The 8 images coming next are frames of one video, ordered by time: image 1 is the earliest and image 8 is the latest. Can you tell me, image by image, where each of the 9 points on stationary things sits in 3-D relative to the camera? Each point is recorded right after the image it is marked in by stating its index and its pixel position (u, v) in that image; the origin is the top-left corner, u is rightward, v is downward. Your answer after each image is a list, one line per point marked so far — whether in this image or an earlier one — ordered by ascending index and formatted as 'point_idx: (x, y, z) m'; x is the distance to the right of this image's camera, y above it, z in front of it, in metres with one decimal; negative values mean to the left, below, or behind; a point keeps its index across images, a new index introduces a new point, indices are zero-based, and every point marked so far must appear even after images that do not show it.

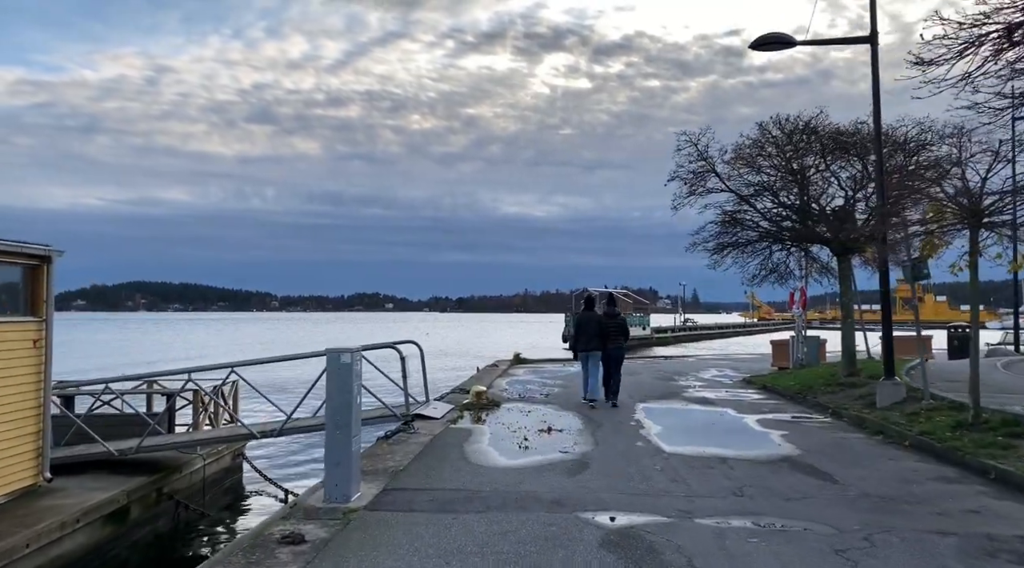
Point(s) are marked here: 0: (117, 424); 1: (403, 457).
0: (-7.0, -2.5, +14.9) m
1: (-1.2, -1.9, +9.3) m
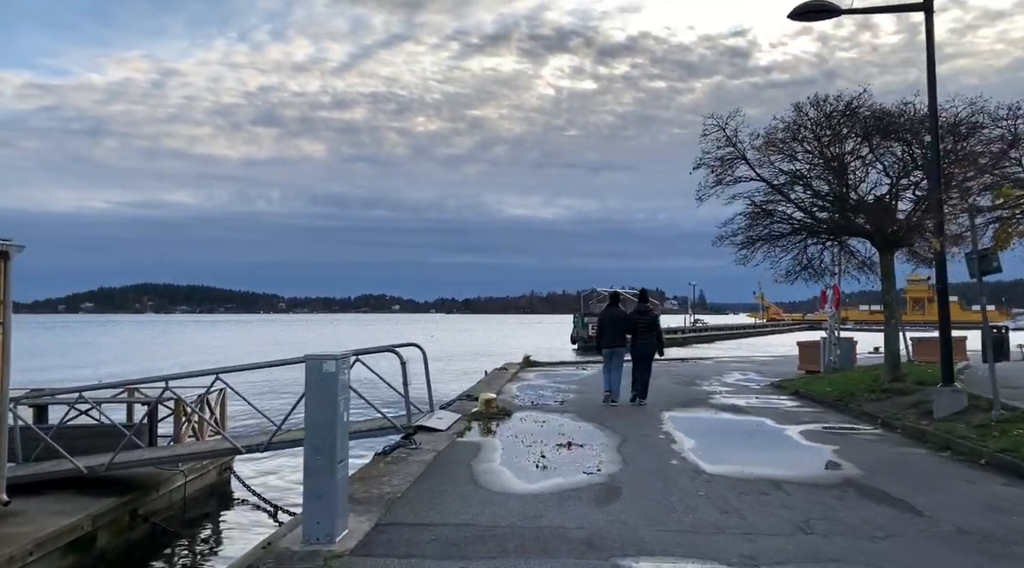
0: (-6.7, -2.5, +13.6) m
1: (-1.0, -1.9, +7.9) m
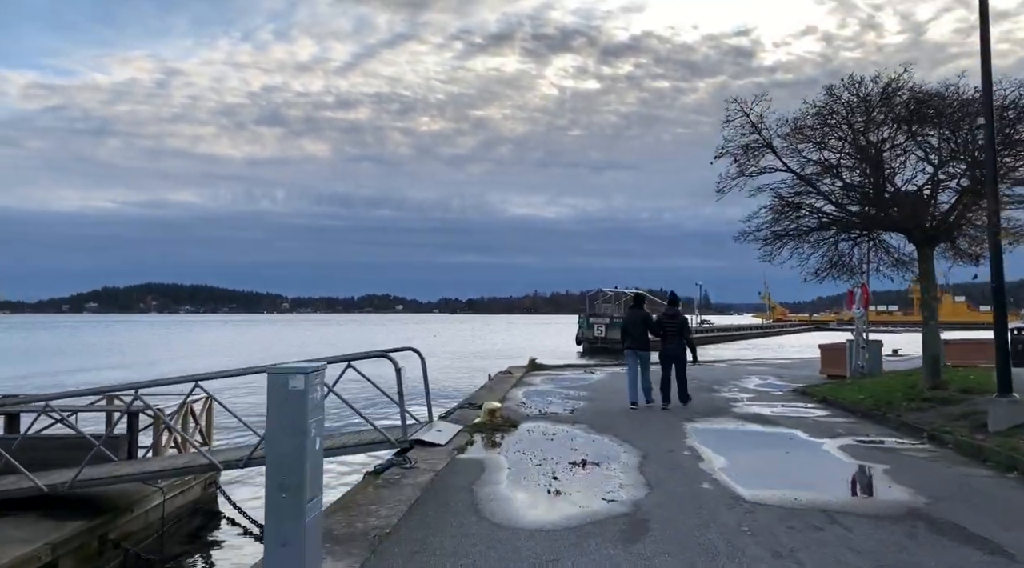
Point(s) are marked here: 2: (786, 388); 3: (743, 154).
0: (-6.7, -2.4, +12.4) m
1: (-1.0, -1.8, +6.8) m
2: (+6.0, -2.3, +18.4) m
3: (+3.9, +2.2, +14.3) m
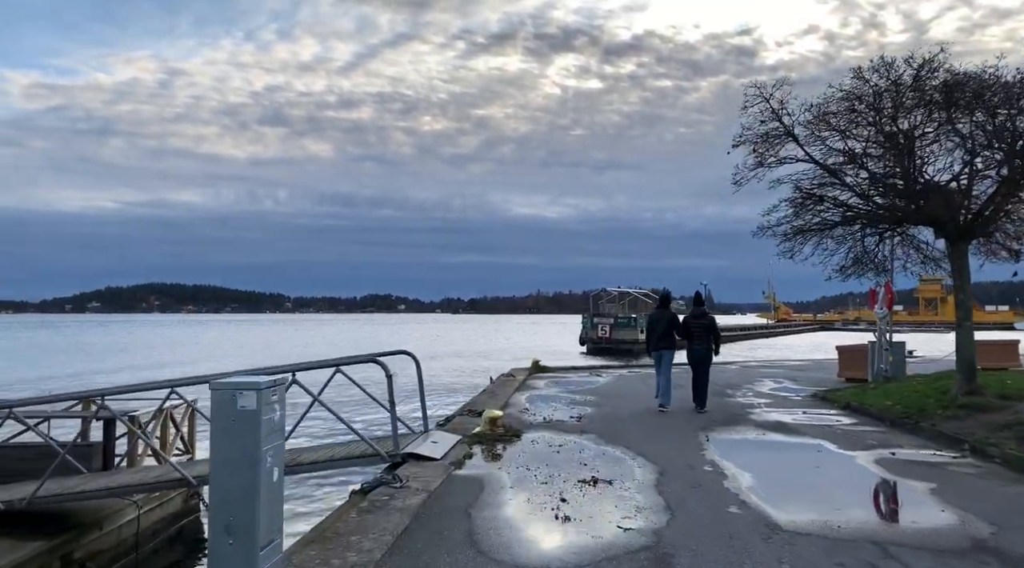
0: (-6.6, -2.4, +11.5) m
1: (-1.0, -1.8, +5.8) m
2: (+6.0, -2.2, +17.4) m
3: (+3.9, +2.2, +13.3) m
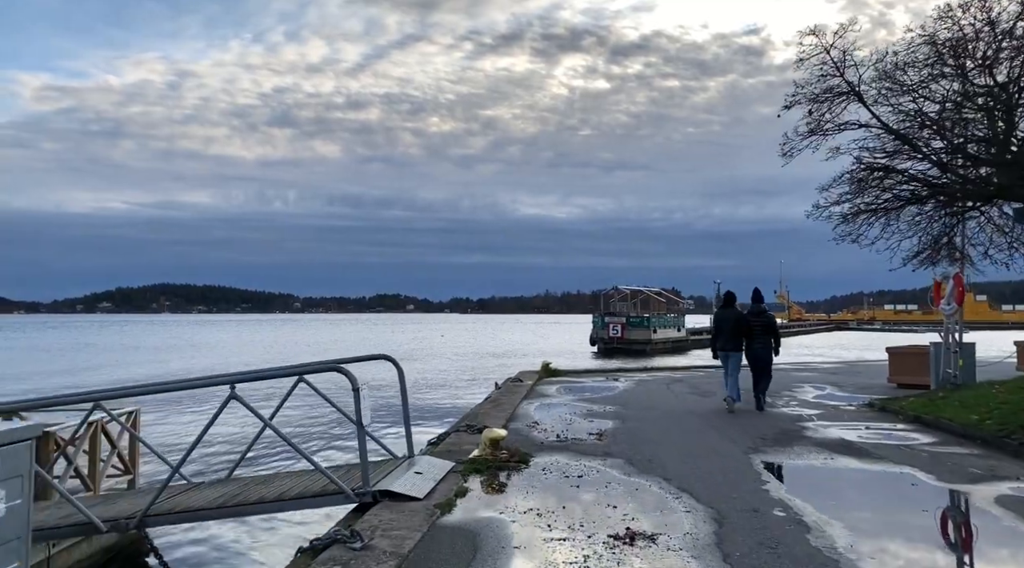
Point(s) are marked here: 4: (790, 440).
0: (-6.6, -2.3, +9.3) m
1: (-0.9, -1.7, +3.6) m
2: (+6.2, -2.1, +15.1) m
3: (+4.0, +2.4, +11.0) m
4: (+3.5, -2.0, +10.6) m
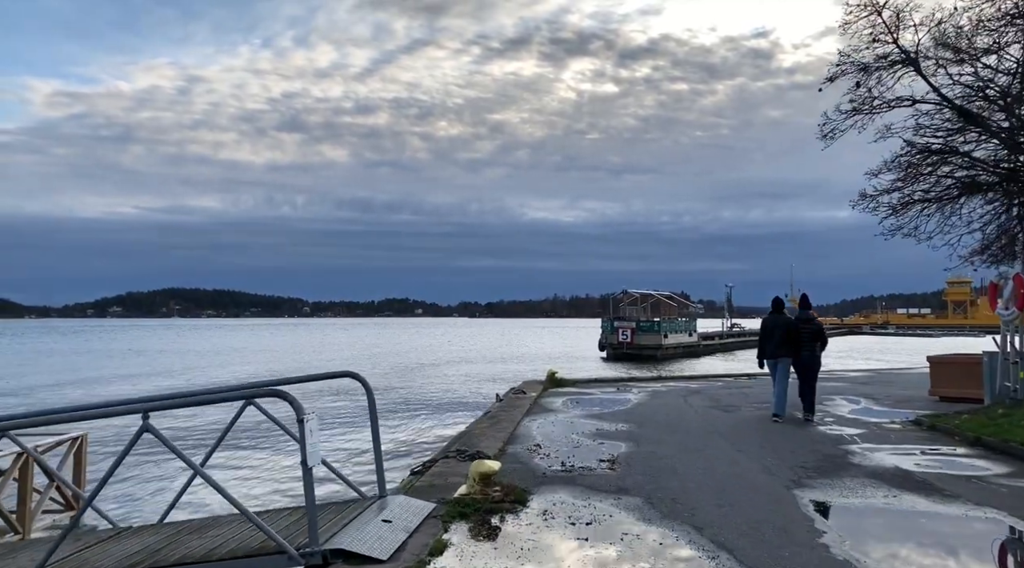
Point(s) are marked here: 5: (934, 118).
0: (-6.6, -2.3, +7.8) m
1: (-1.0, -1.7, +2.0) m
2: (+6.2, -2.1, +13.4) m
3: (+4.0, +2.3, +9.4) m
4: (+3.4, -2.0, +8.9) m
5: (+4.9, +1.9, +9.7) m
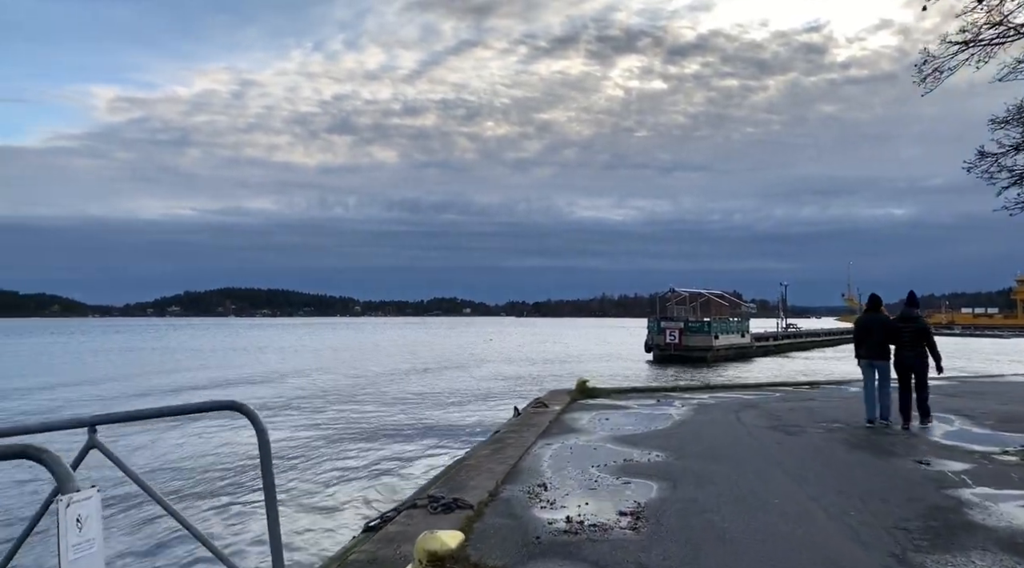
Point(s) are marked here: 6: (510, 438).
0: (-6.8, -2.2, +5.7) m
1: (-1.5, -1.6, -0.3) m
2: (+6.3, -2.0, +10.6) m
3: (+3.9, +2.4, +6.7) m
4: (+3.3, -1.9, +6.3) m
5: (+4.8, +2.0, +7.0) m
6: (0.0, -2.0, +11.2) m
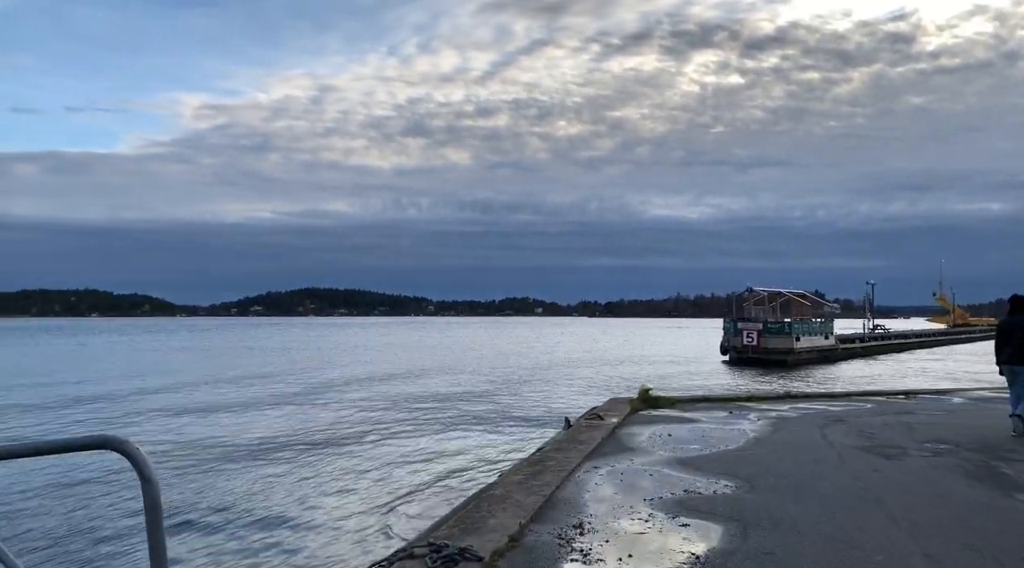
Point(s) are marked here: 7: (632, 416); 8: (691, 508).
0: (-6.7, -2.2, +4.8) m
1: (-2.1, -1.5, -1.7) m
2: (+6.7, -2.0, +8.6) m
3: (+3.9, +2.5, +4.9) m
4: (+3.4, -1.8, +4.5) m
5: (+4.9, +2.1, +5.0) m
6: (+0.5, -2.0, +9.7) m
7: (+1.9, -2.1, +13.6) m
8: (+1.6, -2.0, +7.5) m
